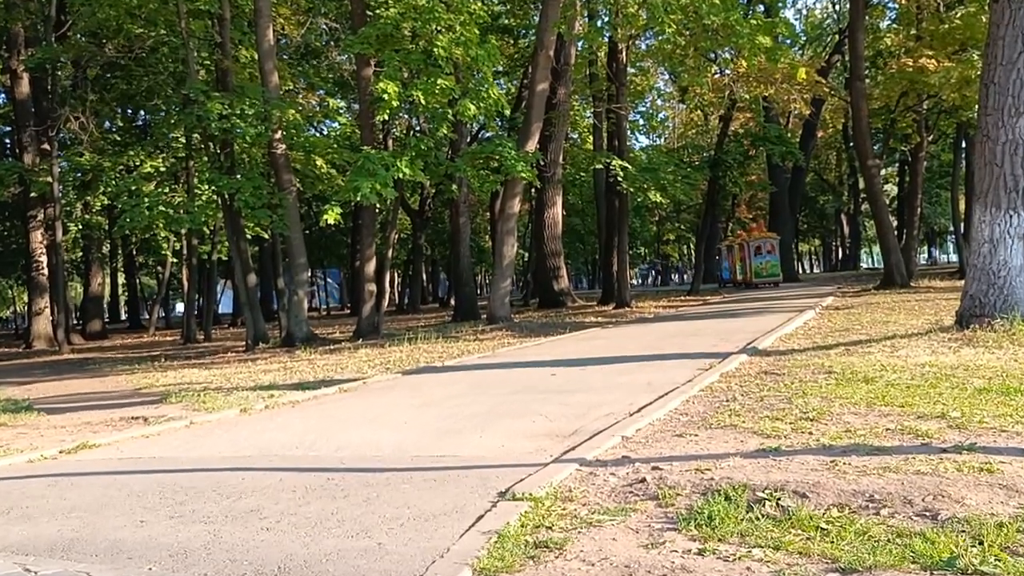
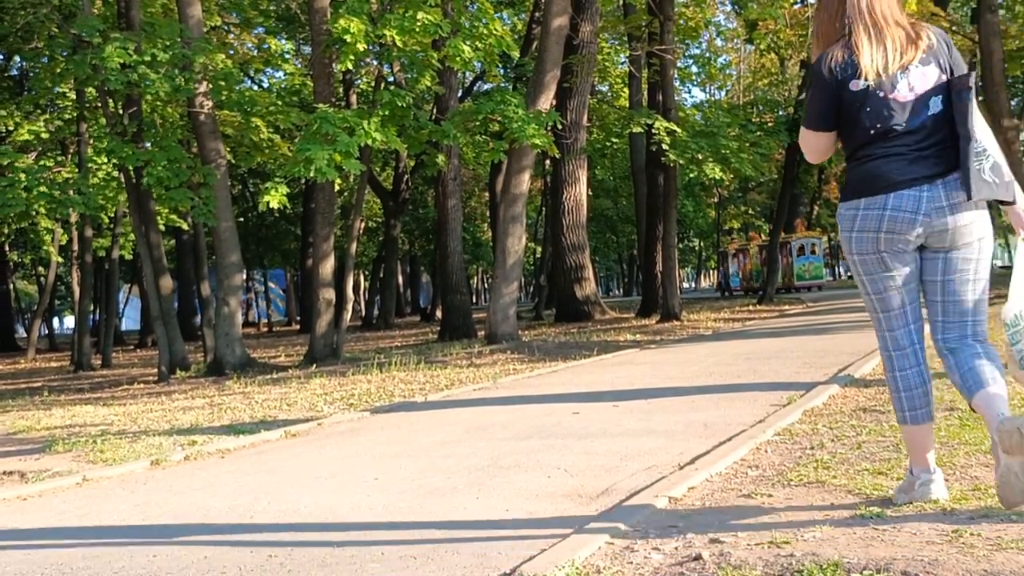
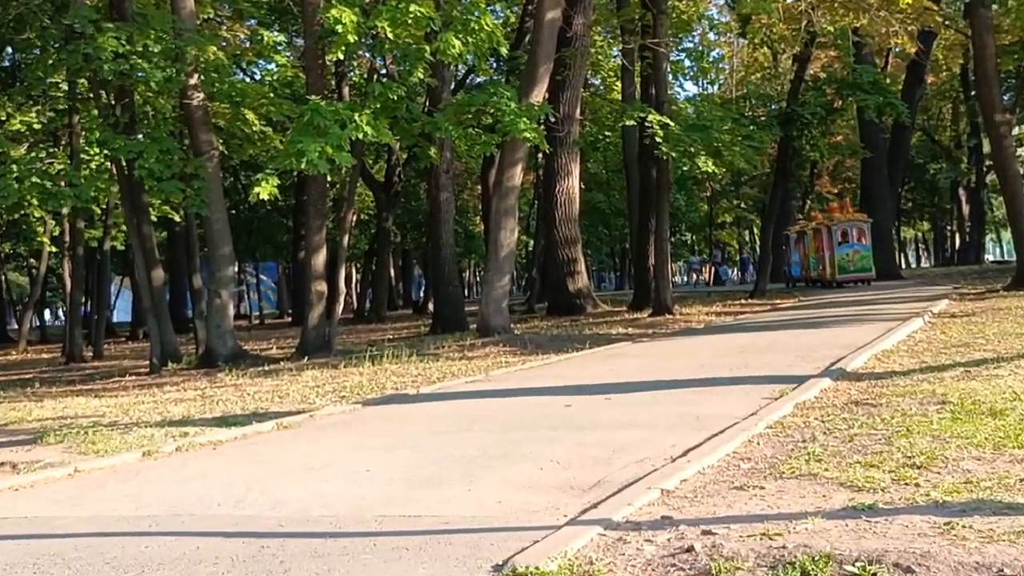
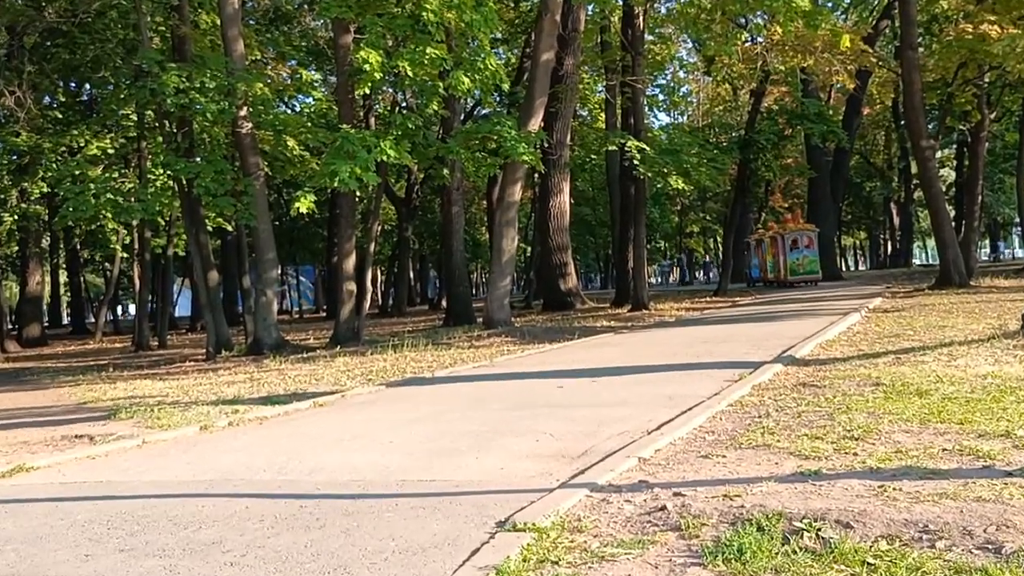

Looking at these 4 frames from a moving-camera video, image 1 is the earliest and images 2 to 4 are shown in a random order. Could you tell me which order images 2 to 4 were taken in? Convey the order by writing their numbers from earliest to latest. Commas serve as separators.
4, 3, 2
